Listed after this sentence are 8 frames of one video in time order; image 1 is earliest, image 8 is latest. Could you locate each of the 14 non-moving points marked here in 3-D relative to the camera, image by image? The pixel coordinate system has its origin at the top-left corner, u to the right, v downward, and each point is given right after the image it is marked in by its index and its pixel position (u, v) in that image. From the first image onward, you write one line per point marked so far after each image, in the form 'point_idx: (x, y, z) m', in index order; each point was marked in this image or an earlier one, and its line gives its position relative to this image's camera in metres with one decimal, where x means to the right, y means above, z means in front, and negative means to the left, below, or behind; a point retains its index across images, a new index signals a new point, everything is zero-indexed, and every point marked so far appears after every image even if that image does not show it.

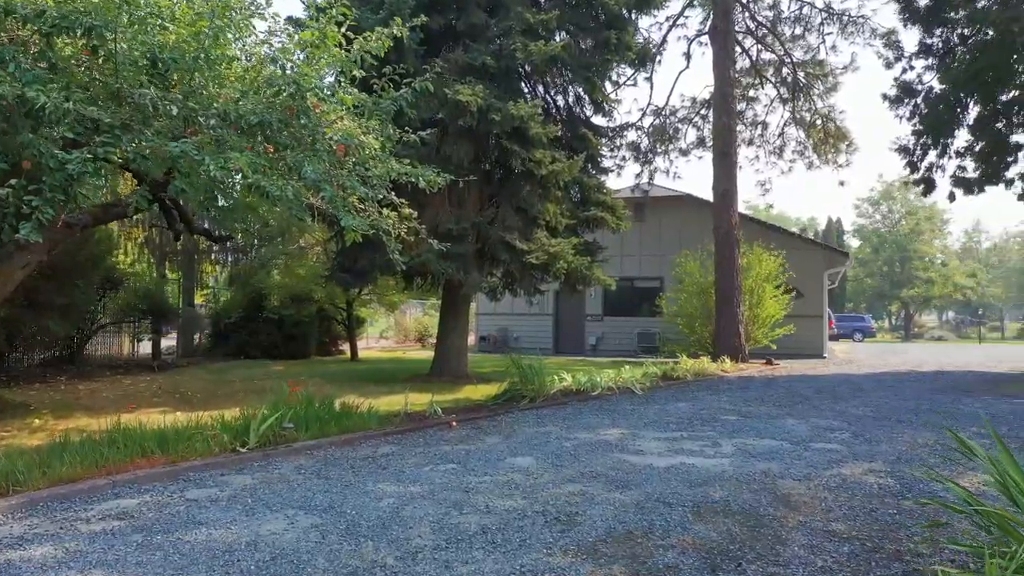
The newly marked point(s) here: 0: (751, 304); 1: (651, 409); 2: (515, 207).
0: (+5.5, -0.4, +18.6) m
1: (+1.7, -1.4, +9.6) m
2: (0.0, +1.3, +12.6) m
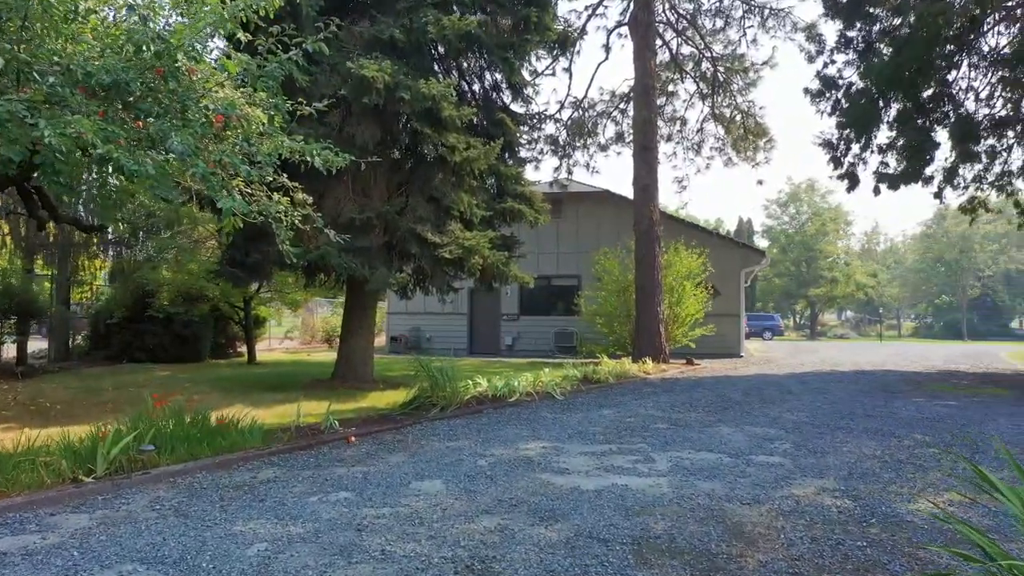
0: (+3.6, -0.3, +18.1) m
1: (+0.7, -1.4, +8.8) m
2: (-1.2, +1.3, +11.5) m
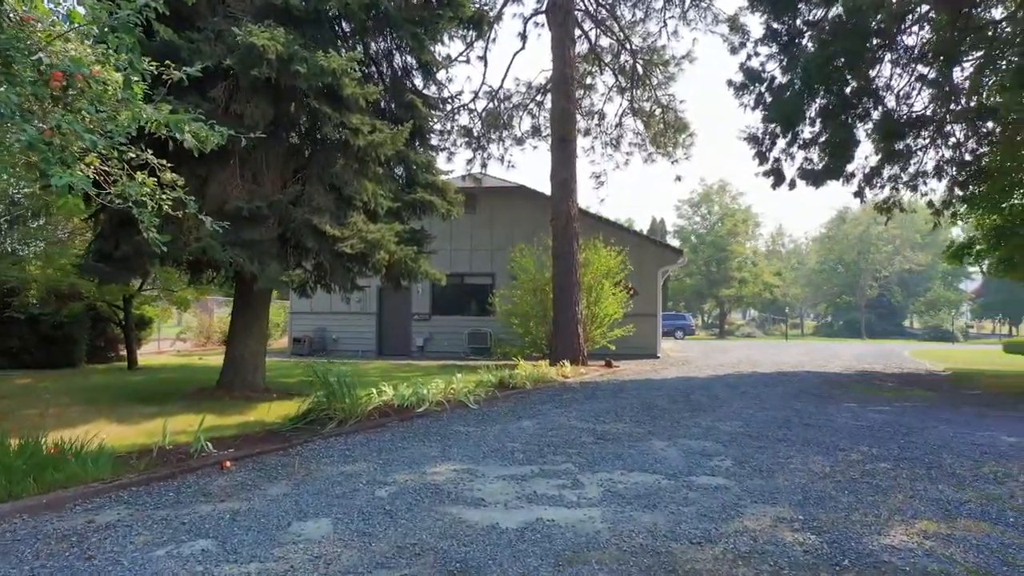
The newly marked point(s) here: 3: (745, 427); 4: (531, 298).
0: (+1.7, -0.3, +17.4) m
1: (-0.2, -1.4, +7.8) m
2: (-2.4, +1.3, +10.4) m
3: (+2.3, -1.4, +7.8) m
4: (+0.4, -0.2, +17.7) m
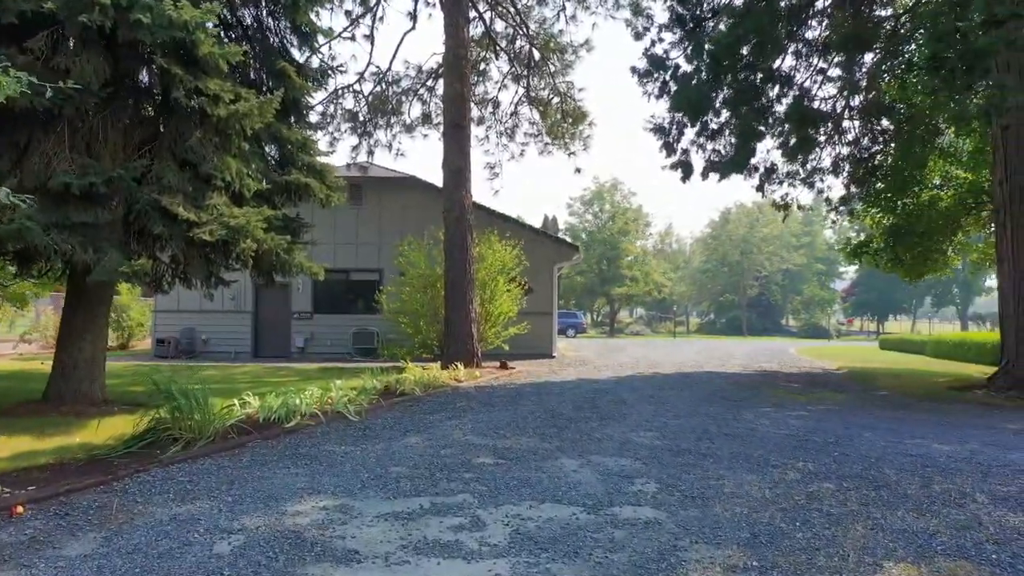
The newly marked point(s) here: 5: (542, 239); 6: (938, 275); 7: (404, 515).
0: (-0.6, -0.2, +16.4) m
1: (-1.1, -1.3, +6.6) m
2: (-3.6, +1.4, +8.8) m
3: (+1.3, -1.3, +7.0) m
4: (-1.8, -0.2, +16.4) m
5: (+0.7, +1.2, +19.5) m
6: (+9.3, +0.3, +17.6) m
7: (-0.6, -1.3, +4.7) m
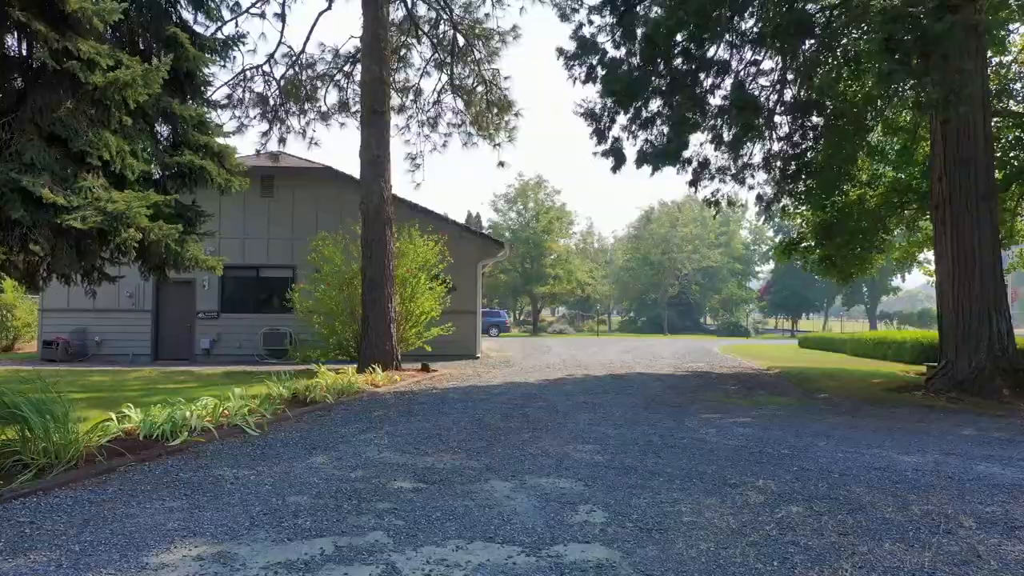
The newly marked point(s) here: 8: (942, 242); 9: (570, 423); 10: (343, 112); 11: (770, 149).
0: (-2.1, -0.2, +15.4) m
1: (-1.7, -1.3, +5.6) m
2: (-4.4, +1.4, +7.6) m
3: (+0.7, -1.3, +6.2) m
4: (-3.3, -0.1, +15.3) m
5: (-1.1, +1.2, +18.7) m
6: (+7.7, +0.3, +17.6) m
7: (-1.0, -1.3, +3.8) m
8: (+5.5, +0.6, +10.2) m
9: (+0.6, -1.3, +7.8) m
10: (-4.0, +4.2, +19.3) m
11: (+4.9, +2.6, +15.4) m
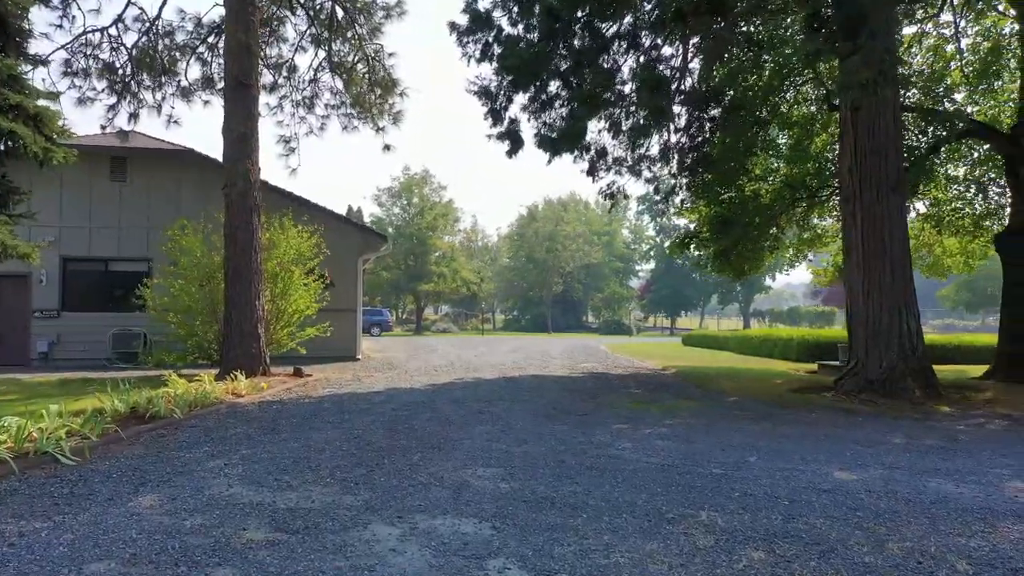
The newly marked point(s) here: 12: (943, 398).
0: (-4.1, -0.1, +13.8) m
1: (-2.3, -1.2, +4.2) m
2: (-5.2, +1.5, +5.8) m
3: (0.0, -1.2, +5.1) m
4: (-5.3, 0.0, +13.6) m
5: (-3.6, +1.3, +17.2) m
6: (+5.2, +0.3, +17.4) m
7: (-1.3, -1.2, +2.5) m
8: (+4.1, +0.6, +9.8) m
9: (-0.4, -1.3, +6.7) m
10: (-6.5, +4.3, +17.3) m
11: (+2.8, +2.7, +14.8) m
12: (+5.0, -1.3, +9.3) m
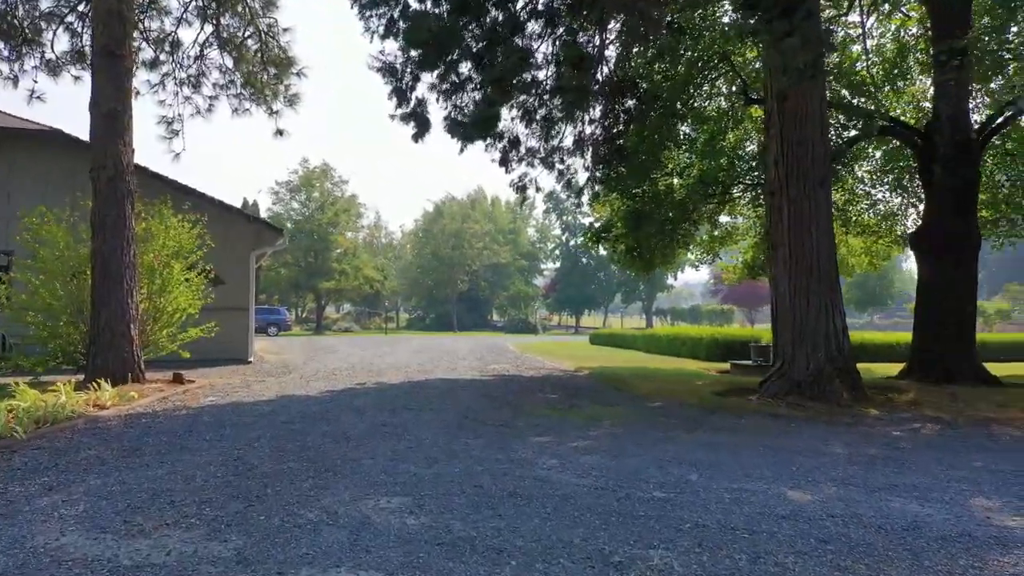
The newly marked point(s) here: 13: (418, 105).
0: (-5.5, -0.1, +12.4) m
1: (-2.6, -1.2, +3.1) m
2: (-5.7, +1.6, +4.2) m
3: (-0.5, -1.2, +4.3) m
4: (-6.7, 0.0, +12.0) m
5: (-5.4, +1.4, +15.8) m
6: (+3.3, +0.4, +17.0) m
7: (-1.5, -1.2, +1.5) m
8: (+3.1, +0.7, +9.4) m
9: (-1.0, -1.2, +5.8) m
10: (-8.4, +4.4, +15.6) m
11: (+1.2, +2.7, +14.2) m
12: (+4.0, -1.2, +9.0) m
13: (-1.1, +2.2, +9.7) m
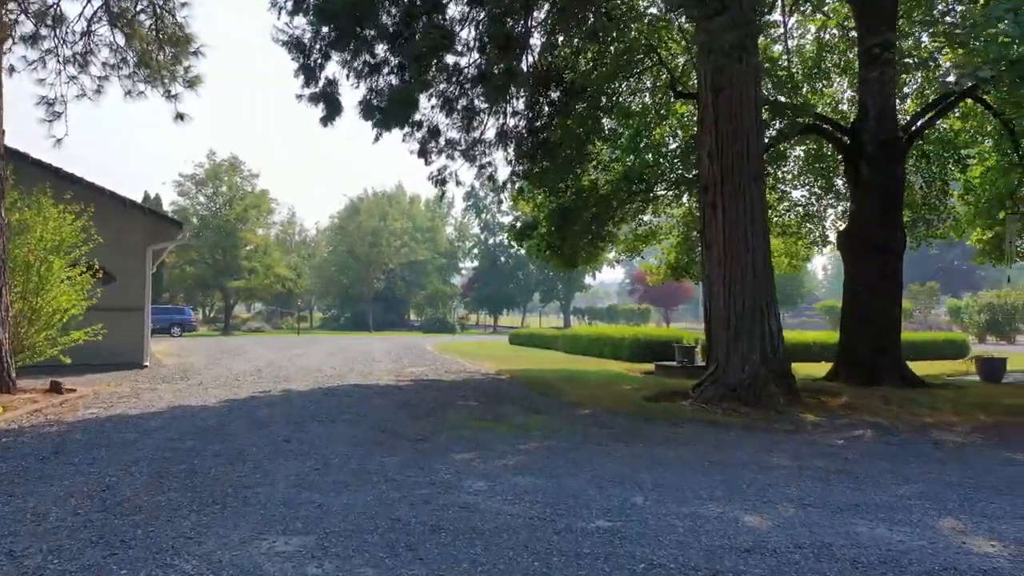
0: (-6.7, 0.0, +11.1) m
1: (-2.8, -1.2, +2.1) m
2: (-6.0, +1.6, +3.0) m
3: (-0.8, -1.2, +3.5) m
4: (-7.8, +0.1, +10.6) m
5: (-6.9, +1.4, +14.5) m
6: (+1.6, +0.4, +16.6) m
7: (-1.5, -1.2, +0.6) m
8: (+2.2, +0.7, +9.0) m
9: (-1.5, -1.2, +5.0) m
10: (-9.8, +4.4, +14.0) m
11: (-0.1, +2.8, +13.6) m
12: (+3.1, -1.2, +8.7) m
13: (-2.0, +2.2, +8.9) m
